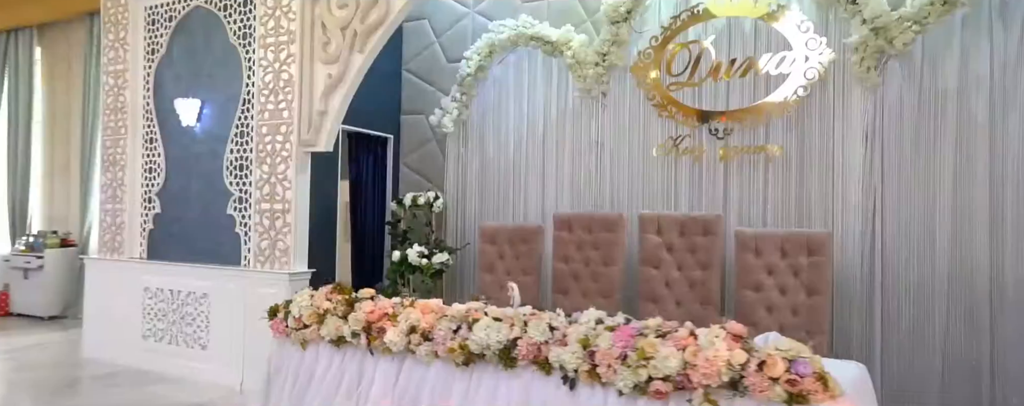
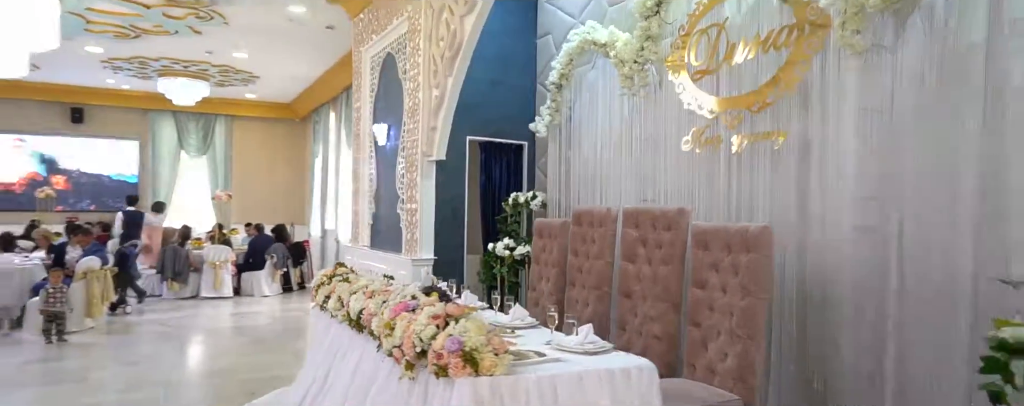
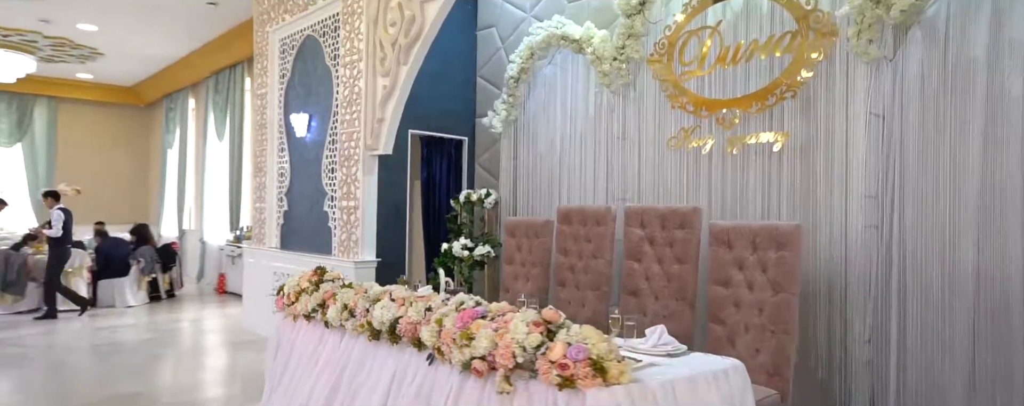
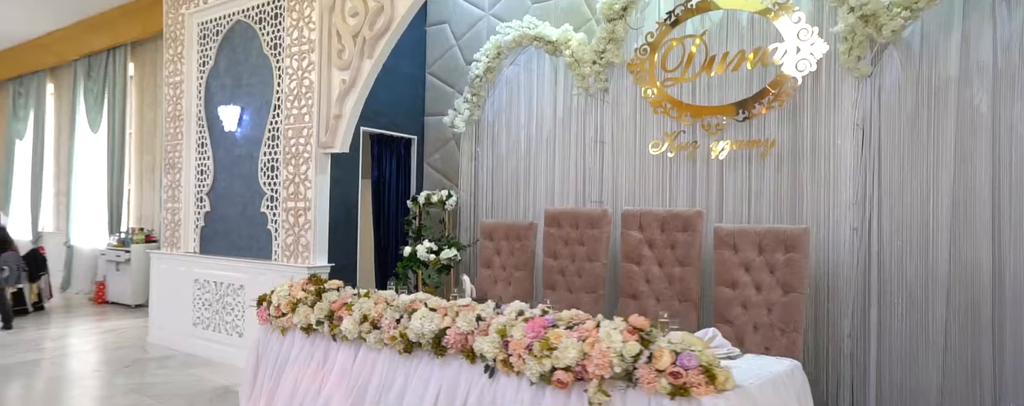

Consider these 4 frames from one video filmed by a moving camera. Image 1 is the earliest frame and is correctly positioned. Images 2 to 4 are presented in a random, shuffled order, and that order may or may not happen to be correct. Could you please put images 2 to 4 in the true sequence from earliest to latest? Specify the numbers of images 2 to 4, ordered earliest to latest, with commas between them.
4, 3, 2
